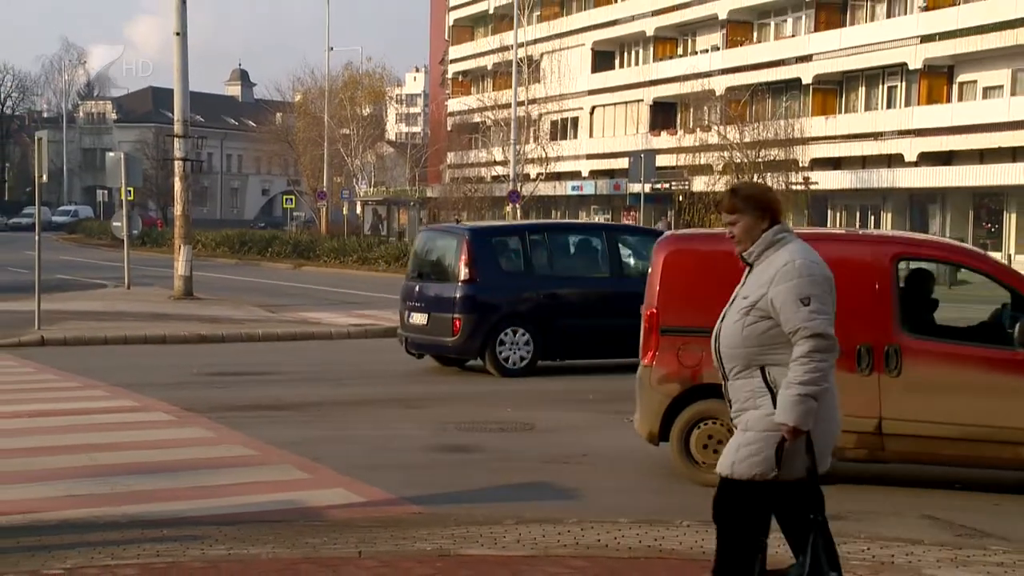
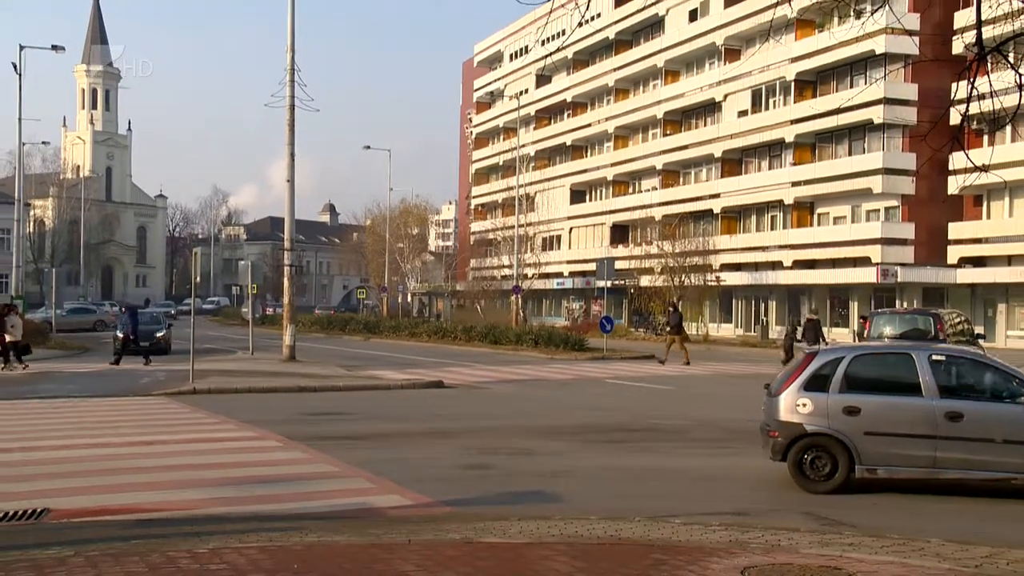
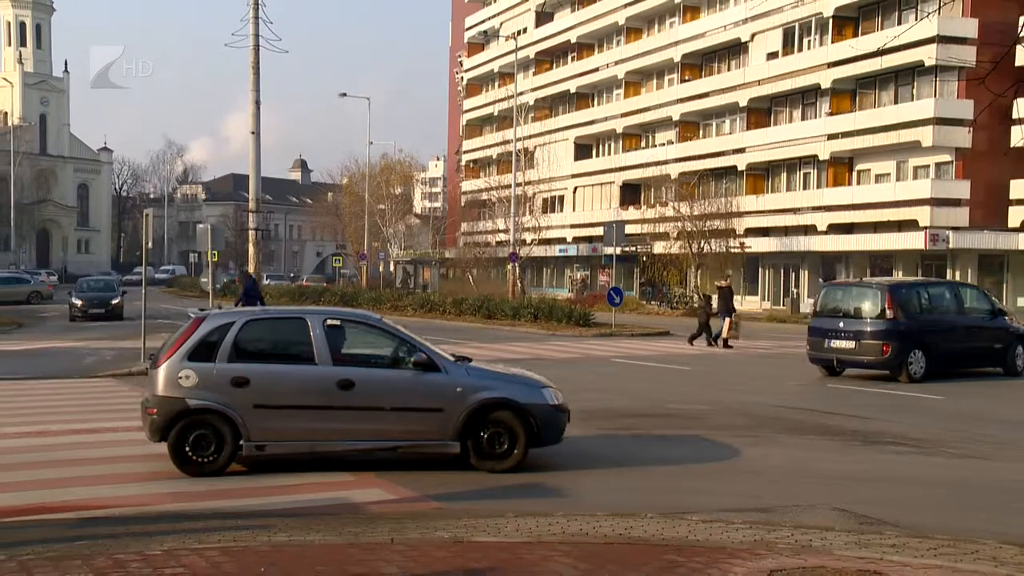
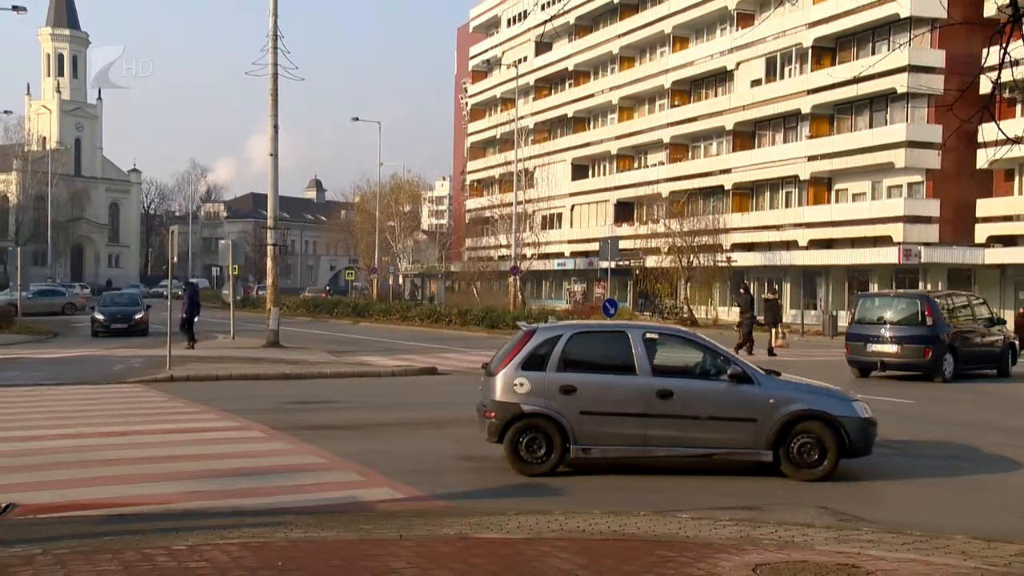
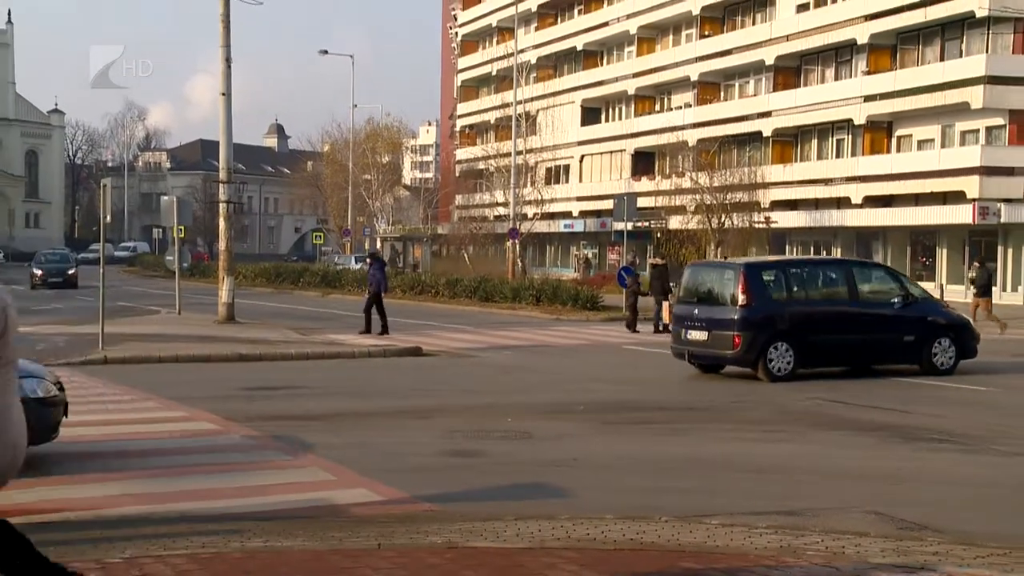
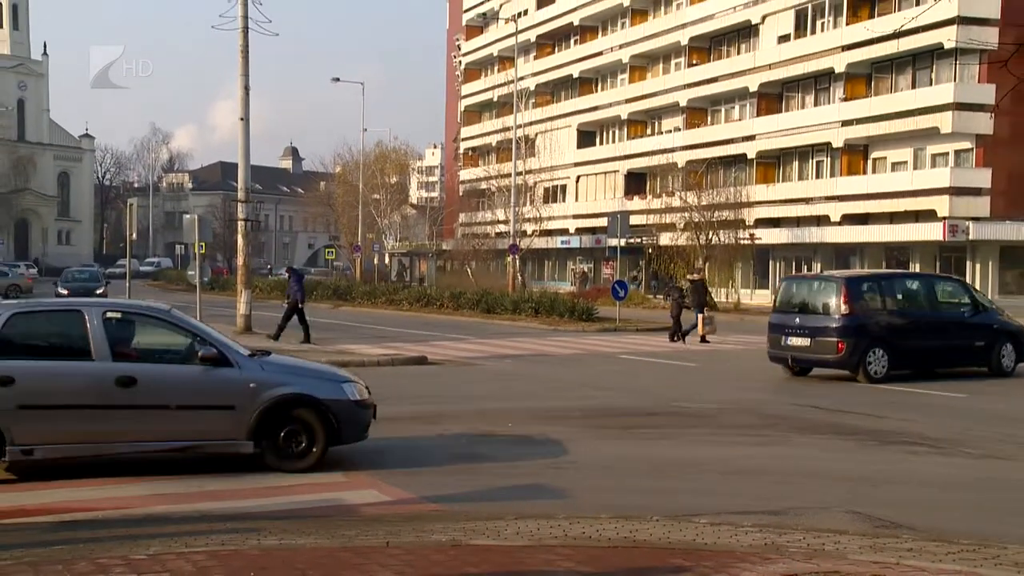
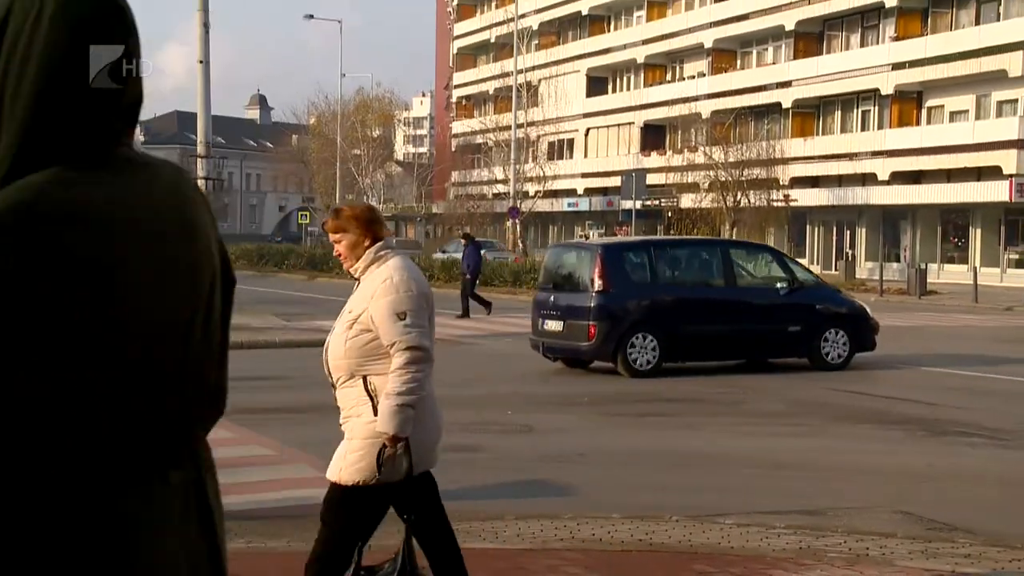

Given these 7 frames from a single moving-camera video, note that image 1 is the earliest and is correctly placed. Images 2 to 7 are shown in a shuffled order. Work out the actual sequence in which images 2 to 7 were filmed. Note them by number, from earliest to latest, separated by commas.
7, 5, 6, 3, 4, 2
